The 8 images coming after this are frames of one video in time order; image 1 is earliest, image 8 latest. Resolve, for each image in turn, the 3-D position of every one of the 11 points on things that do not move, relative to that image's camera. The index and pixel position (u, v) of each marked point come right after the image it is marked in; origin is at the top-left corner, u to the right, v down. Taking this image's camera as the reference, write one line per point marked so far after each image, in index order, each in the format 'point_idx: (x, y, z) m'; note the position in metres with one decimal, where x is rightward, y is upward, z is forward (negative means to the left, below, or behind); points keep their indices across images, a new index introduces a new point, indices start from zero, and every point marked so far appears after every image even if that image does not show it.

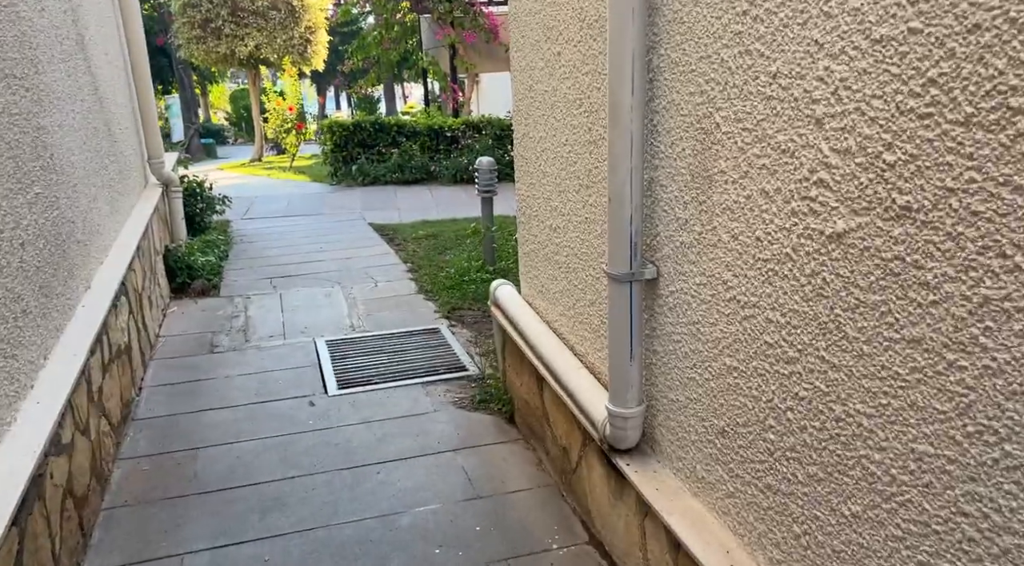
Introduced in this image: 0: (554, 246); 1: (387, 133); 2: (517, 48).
0: (+0.1, +0.1, +2.3) m
1: (-1.3, +1.5, +9.0) m
2: (0.0, +0.7, +2.4) m
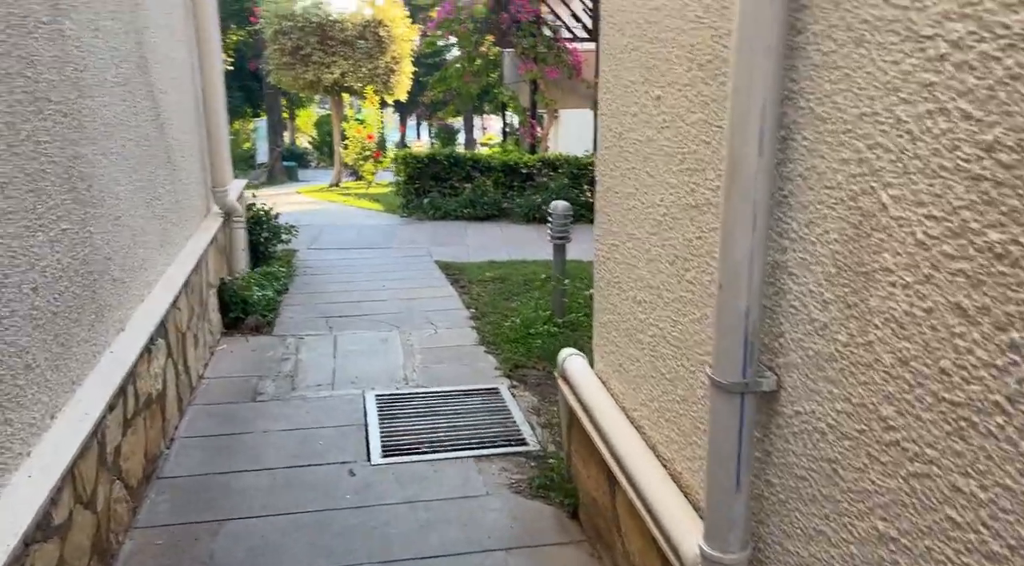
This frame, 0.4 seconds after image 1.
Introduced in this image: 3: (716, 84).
0: (+0.3, -0.1, +1.9) m
1: (-0.5, +1.2, +8.8) m
2: (+0.2, +0.5, +2.1) m
3: (+0.3, +0.3, +1.5) m
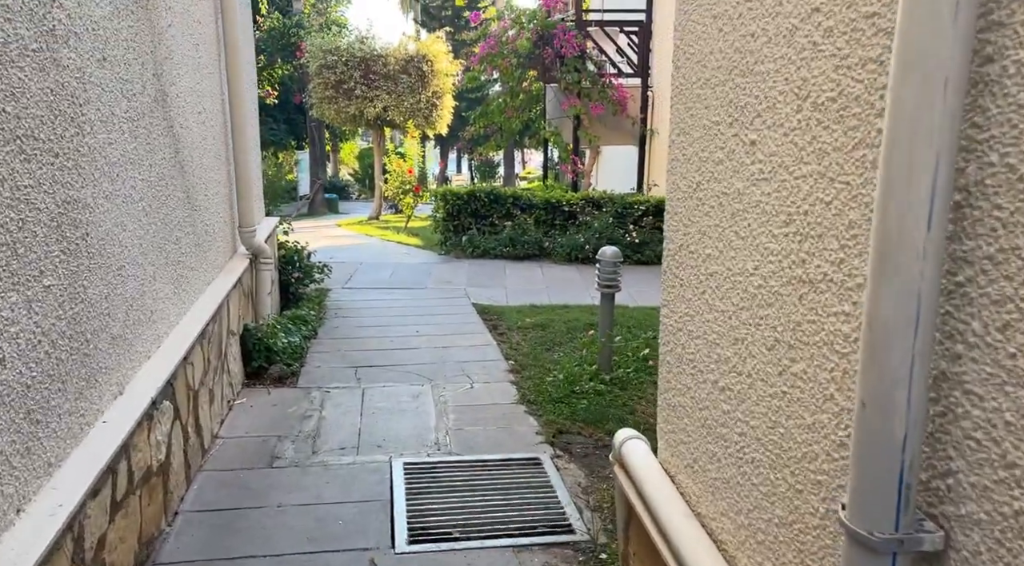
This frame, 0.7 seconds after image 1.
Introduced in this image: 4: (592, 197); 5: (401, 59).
0: (+0.4, -0.2, +1.6) m
1: (-0.1, +0.8, +8.5) m
2: (+0.3, +0.3, +1.8) m
3: (+0.4, +0.2, +1.1) m
4: (+0.8, +0.8, +8.4) m
5: (-2.1, +4.3, +16.6) m
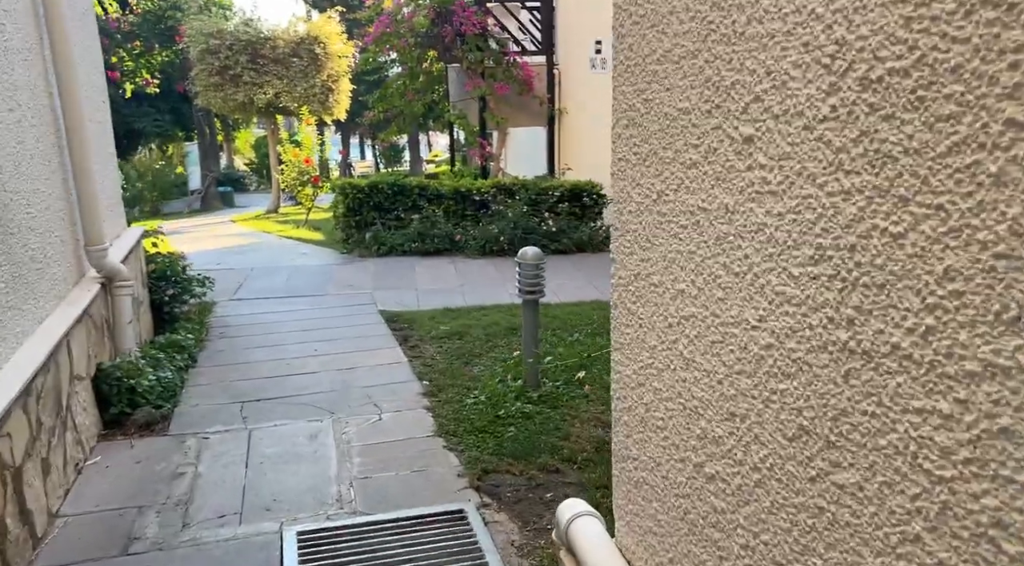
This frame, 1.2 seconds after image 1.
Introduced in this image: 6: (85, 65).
0: (+0.3, -0.3, +1.2) m
1: (-1.0, +0.8, +8.0) m
2: (+0.2, +0.3, +1.3) m
3: (+0.3, +0.1, +0.7) m
4: (-0.1, +0.9, +7.9) m
5: (-4.0, +4.4, +15.7) m
6: (-2.0, +1.0, +4.0) m
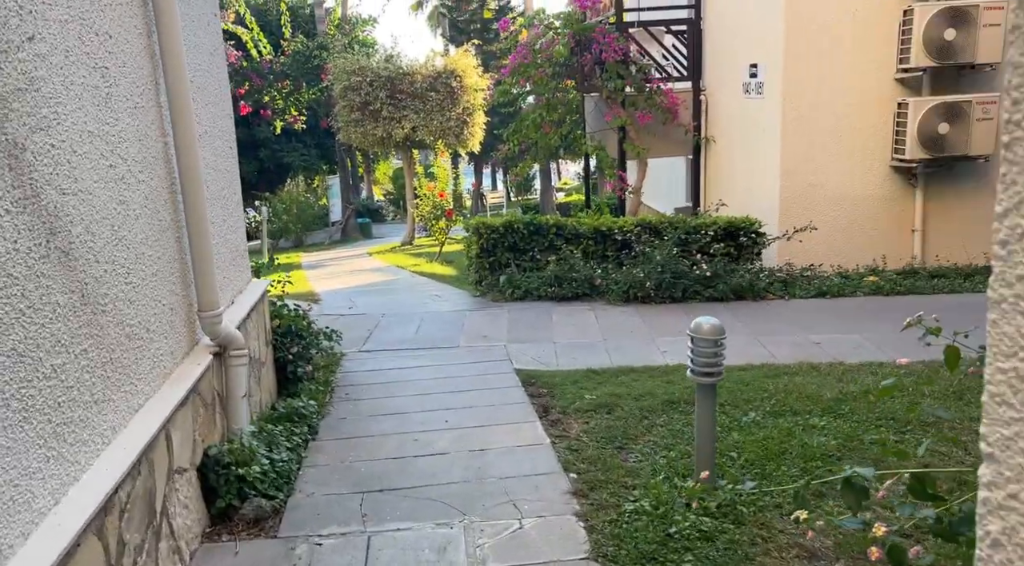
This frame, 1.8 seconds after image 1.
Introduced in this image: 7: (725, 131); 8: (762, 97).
0: (+0.5, -0.5, +0.5) m
1: (+0.3, +0.4, +7.4) m
2: (+0.4, +0.1, +0.6) m
3: (+0.5, 0.0, 0.0) m
4: (+1.1, +0.5, +7.2) m
5: (-1.5, +3.7, +15.6) m
6: (-1.3, +0.7, +3.6) m
7: (+2.4, +1.7, +9.9) m
8: (+2.5, +1.9, +8.7) m
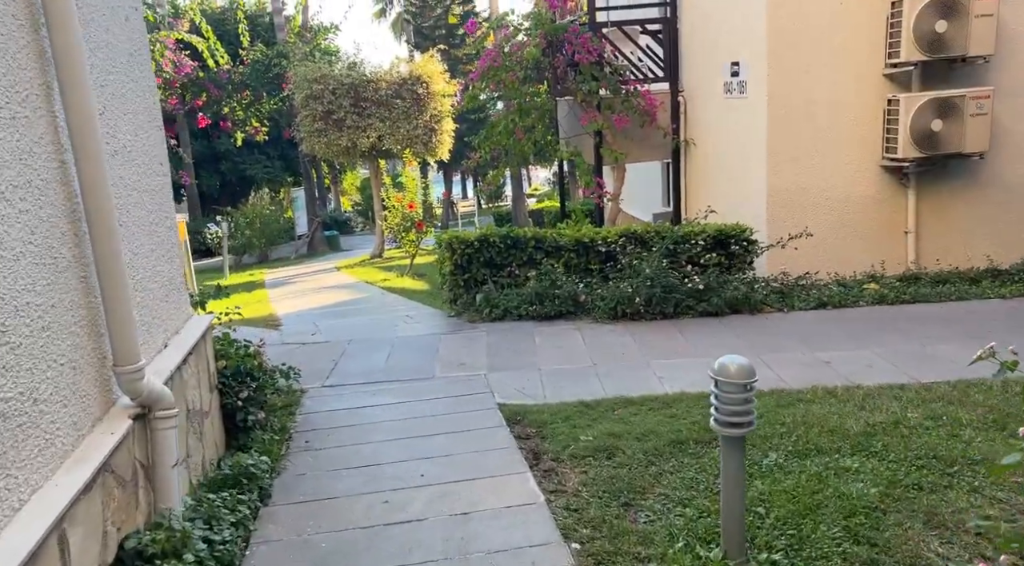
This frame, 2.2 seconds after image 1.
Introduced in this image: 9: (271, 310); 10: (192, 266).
0: (+0.5, -0.6, -0.1) m
1: (+0.1, +0.3, +6.9) m
2: (+0.5, 0.0, +0.1) m
3: (+0.5, -0.1, -0.5) m
4: (+0.9, +0.4, +6.8) m
5: (-2.1, +3.5, +15.0) m
6: (-1.4, +0.6, +3.0) m
7: (+2.1, +1.6, +9.4) m
8: (+2.2, +1.8, +8.3) m
9: (-2.6, -0.3, +9.3) m
10: (-3.2, +0.2, +8.7) m
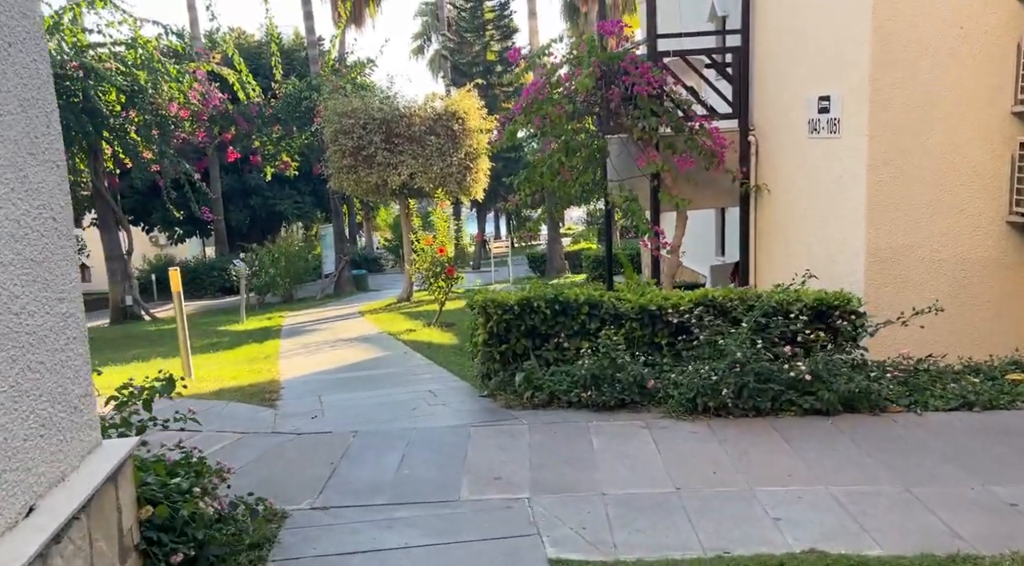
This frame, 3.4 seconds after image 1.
0: (+0.6, -0.8, -1.4) m
1: (+0.4, -0.2, +5.6) m
2: (+0.5, -0.2, -1.2) m
3: (+0.6, -0.3, -1.8) m
4: (+1.3, -0.1, +5.4) m
5: (-1.4, +2.7, +14.0) m
6: (-1.2, +0.3, +1.8) m
7: (+2.6, +1.0, +8.1) m
8: (+2.6, +1.2, +7.0) m
9: (-2.2, -0.8, +8.1) m
10: (-2.8, -0.3, +7.5) m
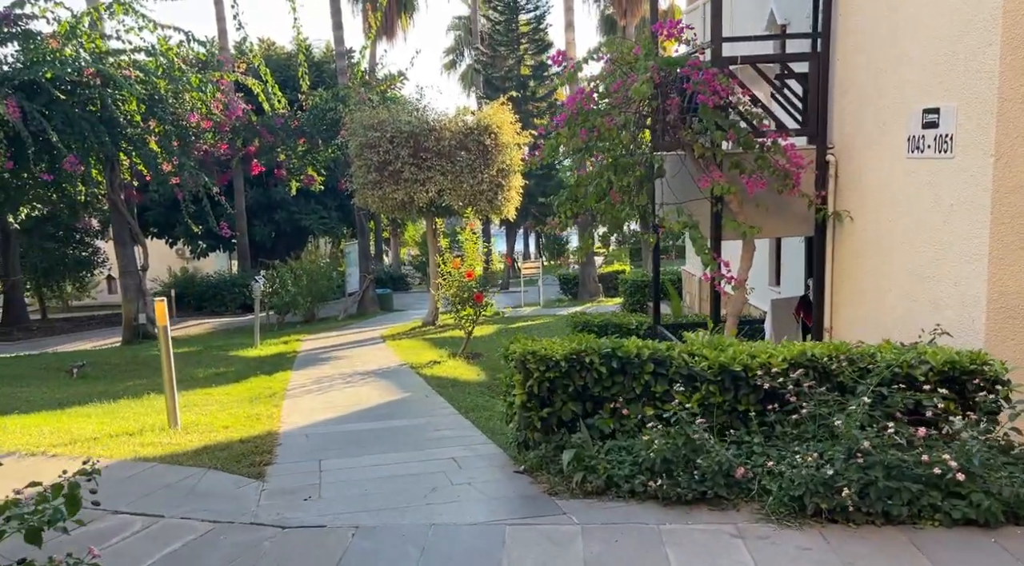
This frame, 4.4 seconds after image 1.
0: (+0.6, -0.9, -2.5) m
1: (+0.6, -0.5, +4.4) m
2: (+0.6, -0.4, -2.3) m
3: (+0.6, -0.4, -3.0) m
4: (+1.5, -0.4, +4.3) m
5: (-0.8, +2.3, +12.9) m
6: (-1.0, +0.1, +0.7) m
7: (+2.9, +0.6, +6.9) m
8: (+2.9, +0.8, +5.8) m
9: (-1.9, -1.1, +7.0) m
10: (-2.5, -0.6, +6.5) m
